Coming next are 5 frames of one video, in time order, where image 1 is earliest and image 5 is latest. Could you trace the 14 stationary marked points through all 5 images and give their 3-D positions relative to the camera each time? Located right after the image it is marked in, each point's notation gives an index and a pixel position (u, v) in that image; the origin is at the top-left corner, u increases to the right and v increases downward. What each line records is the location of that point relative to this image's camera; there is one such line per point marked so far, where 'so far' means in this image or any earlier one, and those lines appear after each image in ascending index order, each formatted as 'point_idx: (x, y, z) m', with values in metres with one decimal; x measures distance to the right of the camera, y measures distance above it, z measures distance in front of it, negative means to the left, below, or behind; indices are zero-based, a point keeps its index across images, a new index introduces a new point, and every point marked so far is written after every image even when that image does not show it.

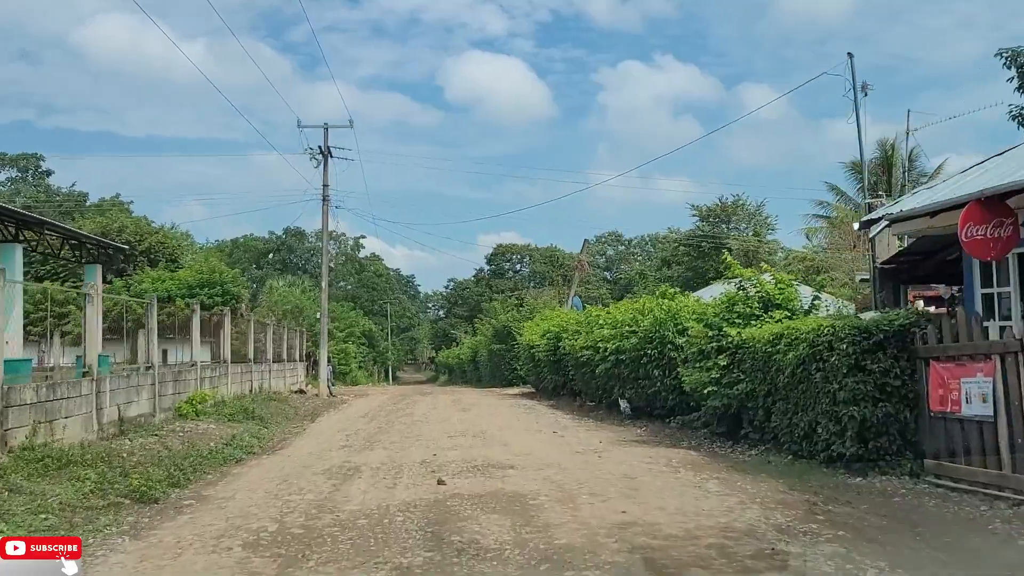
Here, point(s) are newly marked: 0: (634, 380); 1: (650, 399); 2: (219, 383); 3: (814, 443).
0: (+1.8, -1.4, +15.9) m
1: (+2.0, -1.6, +15.3) m
2: (-5.3, -1.7, +19.2) m
3: (+2.6, -1.3, +9.1) m
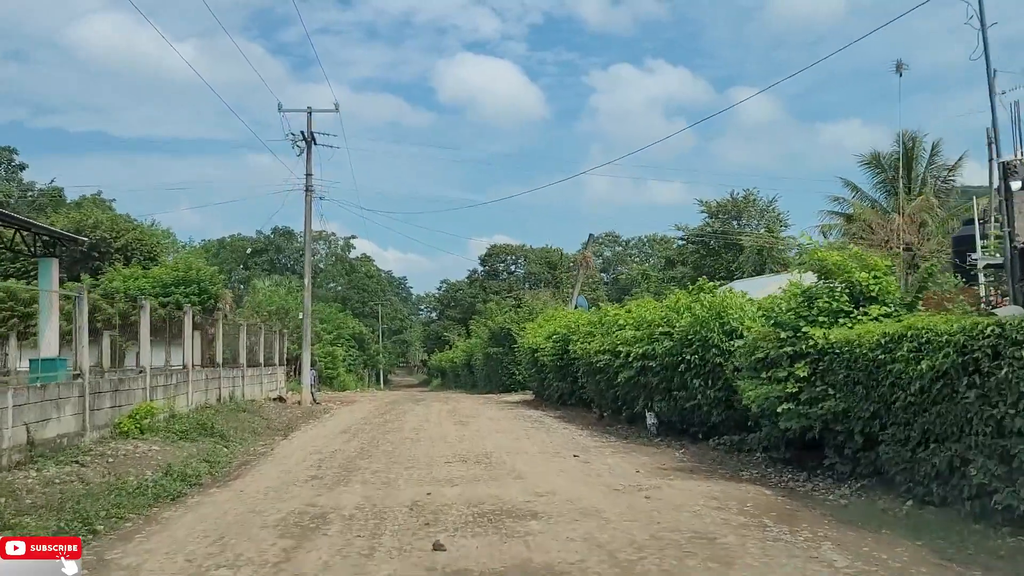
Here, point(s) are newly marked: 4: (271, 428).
0: (+1.9, -1.3, +13.4) m
1: (+2.1, -1.5, +12.8) m
2: (-5.2, -1.6, +16.6) m
3: (+2.8, -1.2, +6.6) m
4: (-4.0, -2.3, +17.5) m
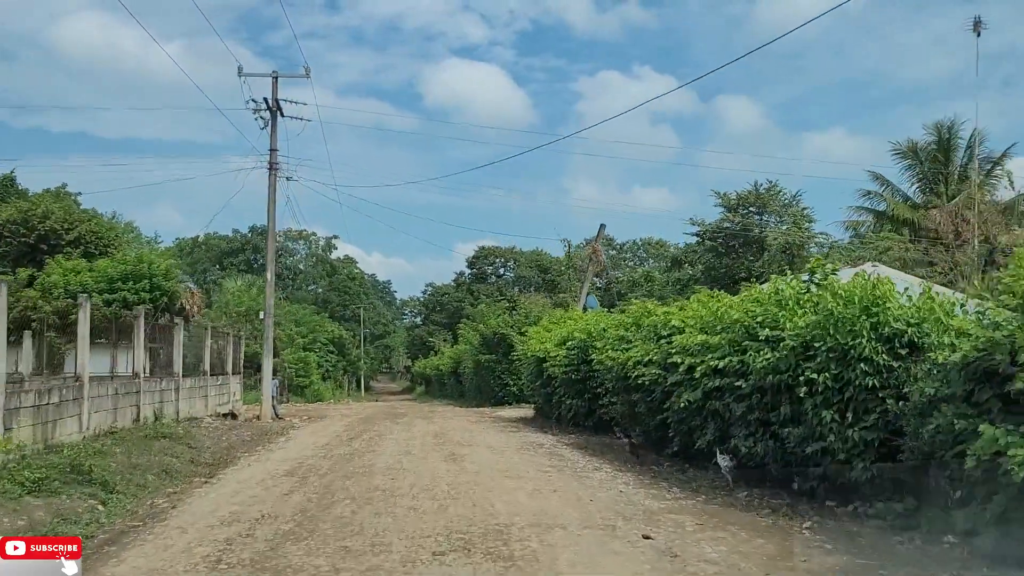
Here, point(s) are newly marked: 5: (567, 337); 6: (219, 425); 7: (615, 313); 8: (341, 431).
0: (+2.1, -1.2, +9.1) m
1: (+2.3, -1.4, +8.5) m
2: (-5.1, -1.4, +12.2) m
3: (+3.0, -1.1, +2.3) m
4: (-3.9, -2.1, +13.1) m
5: (+0.9, -0.8, +18.1) m
6: (-5.2, -2.4, +18.9) m
7: (+1.6, -0.4, +16.4) m
8: (-3.0, -2.5, +18.8) m
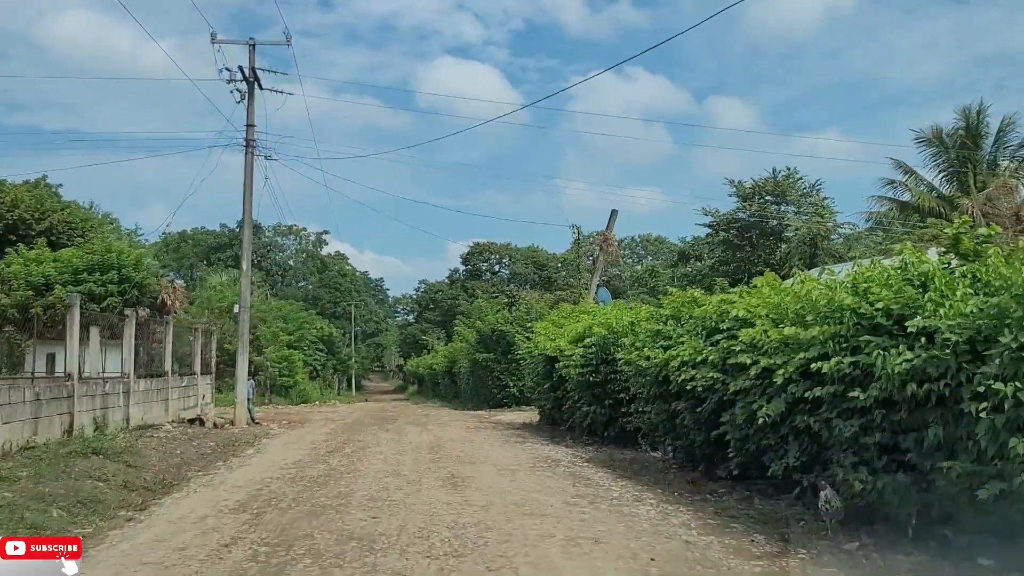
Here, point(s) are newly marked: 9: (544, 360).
0: (+2.3, -1.0, +6.6) m
1: (+2.4, -1.2, +6.0) m
2: (-5.0, -1.3, +9.7) m
3: (+3.2, -0.9, -0.2) m
4: (-3.7, -1.9, +10.5) m
5: (+1.0, -0.7, +15.6) m
6: (-5.1, -2.2, +16.3) m
7: (+1.7, -0.2, +13.9) m
8: (-2.9, -2.4, +16.2) m
9: (+0.6, -1.3, +18.7) m
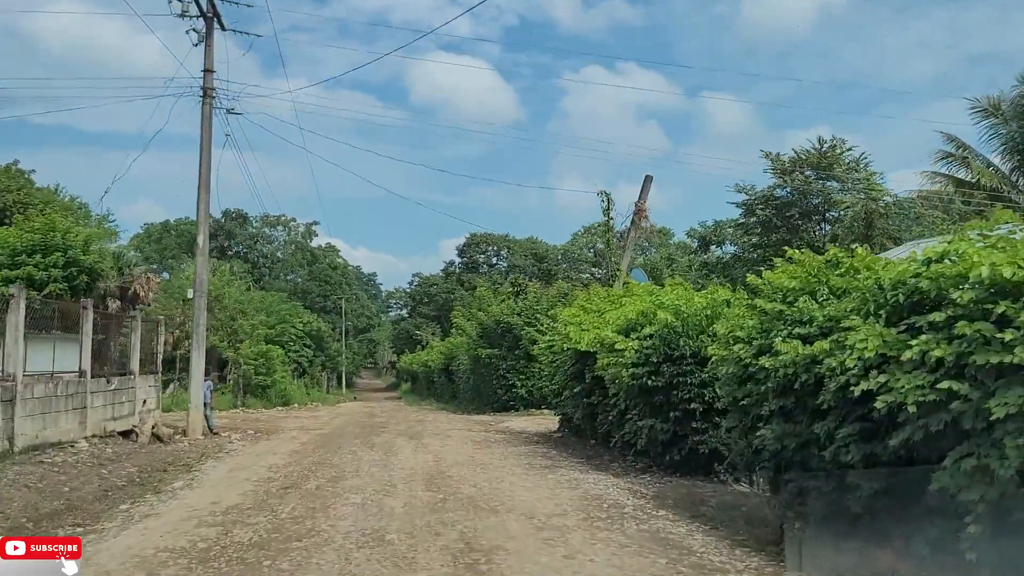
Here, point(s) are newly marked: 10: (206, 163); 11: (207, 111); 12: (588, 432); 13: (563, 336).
0: (+2.6, -0.7, +2.5) m
1: (+2.8, -0.9, +1.9) m
2: (-4.6, -1.0, +5.6) m
3: (+3.6, -0.7, -4.2) m
4: (-3.4, -1.6, +6.5) m
5: (+1.3, -0.4, +11.6) m
6: (-4.8, -1.9, +12.3) m
7: (+2.0, +0.1, +9.8) m
8: (-2.6, -2.0, +12.2) m
9: (+0.8, -1.0, +14.6) m
10: (-5.5, +2.2, +18.8) m
11: (-5.6, +3.2, +19.1) m
12: (+1.0, -2.0, +15.0) m
13: (+0.7, -0.8, +15.8) m
